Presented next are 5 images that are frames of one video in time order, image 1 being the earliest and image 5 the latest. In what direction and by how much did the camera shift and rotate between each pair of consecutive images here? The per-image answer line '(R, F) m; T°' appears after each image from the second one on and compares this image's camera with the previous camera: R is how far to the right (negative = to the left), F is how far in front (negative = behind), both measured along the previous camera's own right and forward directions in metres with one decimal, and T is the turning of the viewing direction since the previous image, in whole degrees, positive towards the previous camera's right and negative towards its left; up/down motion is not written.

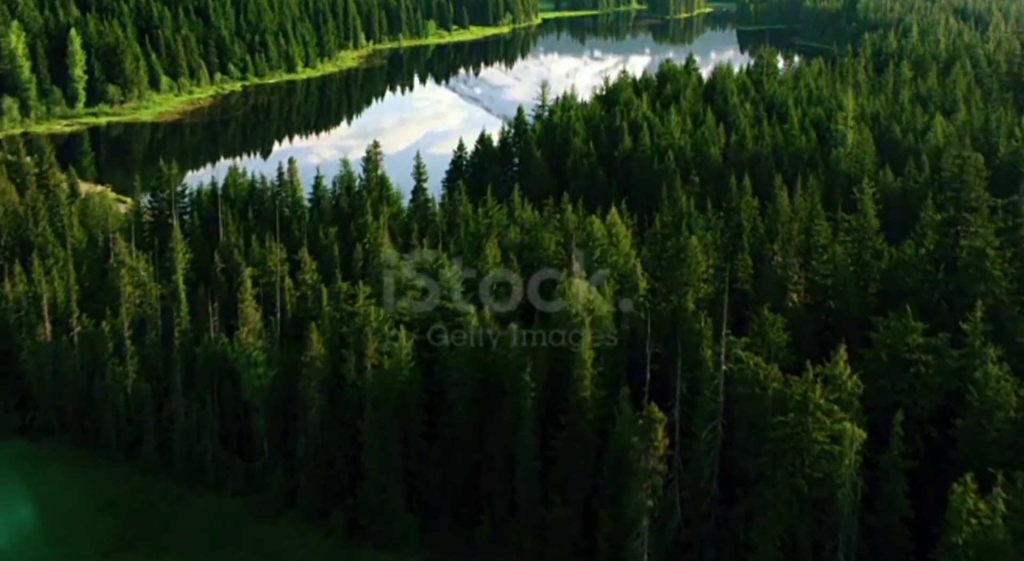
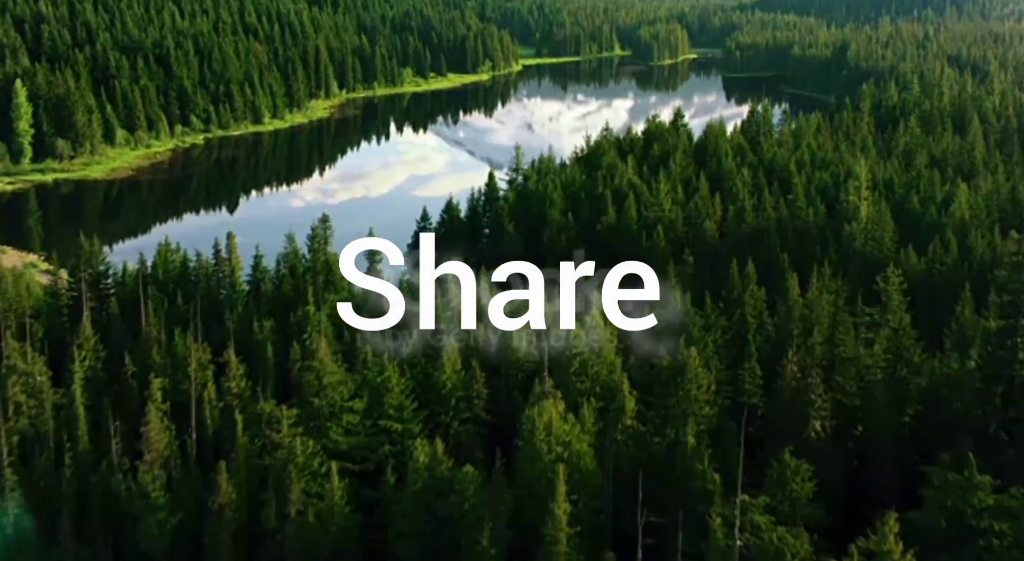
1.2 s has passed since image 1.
(+0.7, +5.9) m; +1°
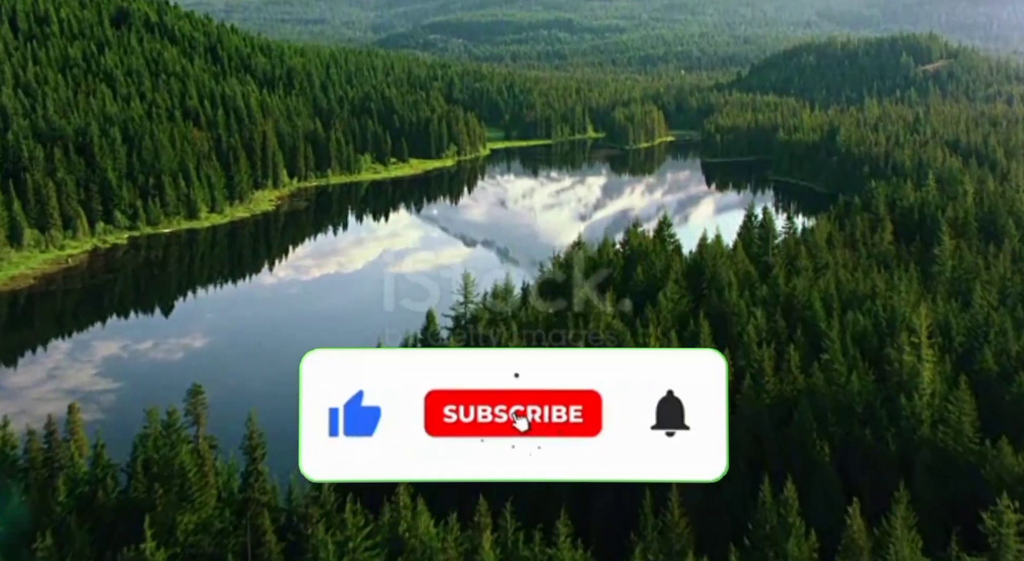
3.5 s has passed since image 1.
(+1.2, +10.8) m; +1°
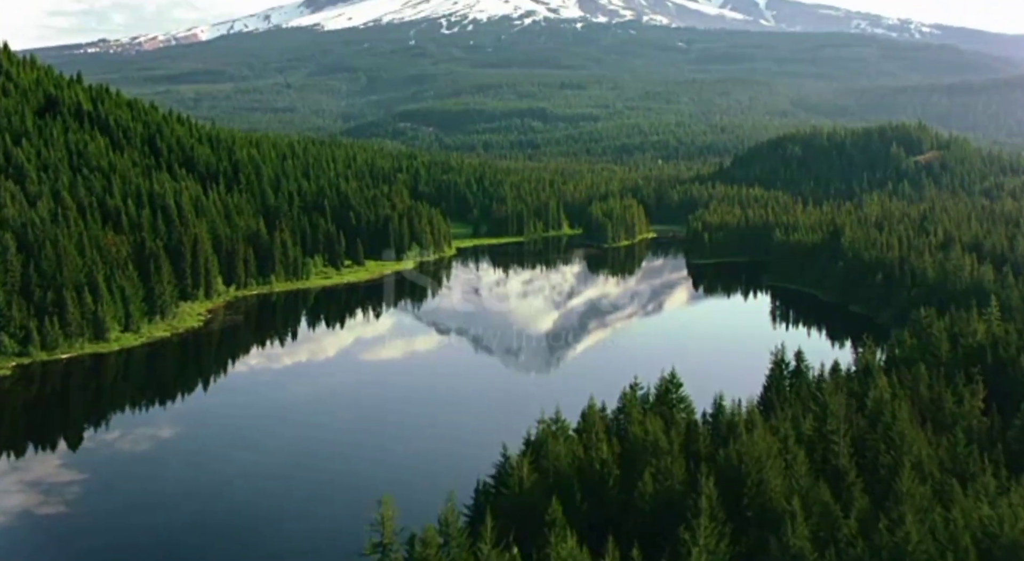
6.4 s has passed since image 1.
(+0.8, +13.8) m; +1°
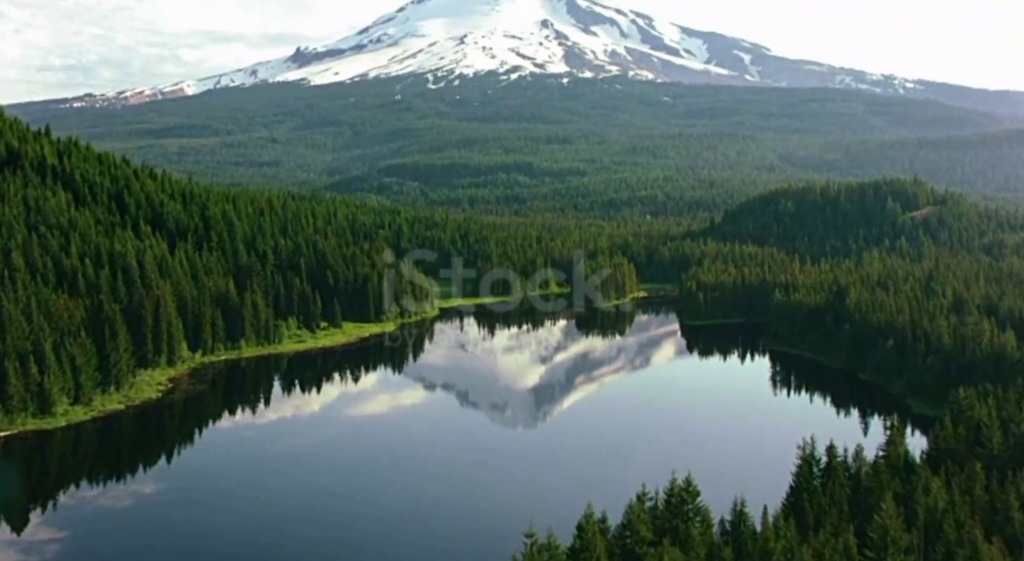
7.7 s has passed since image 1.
(+0.1, +6.3) m; +1°
